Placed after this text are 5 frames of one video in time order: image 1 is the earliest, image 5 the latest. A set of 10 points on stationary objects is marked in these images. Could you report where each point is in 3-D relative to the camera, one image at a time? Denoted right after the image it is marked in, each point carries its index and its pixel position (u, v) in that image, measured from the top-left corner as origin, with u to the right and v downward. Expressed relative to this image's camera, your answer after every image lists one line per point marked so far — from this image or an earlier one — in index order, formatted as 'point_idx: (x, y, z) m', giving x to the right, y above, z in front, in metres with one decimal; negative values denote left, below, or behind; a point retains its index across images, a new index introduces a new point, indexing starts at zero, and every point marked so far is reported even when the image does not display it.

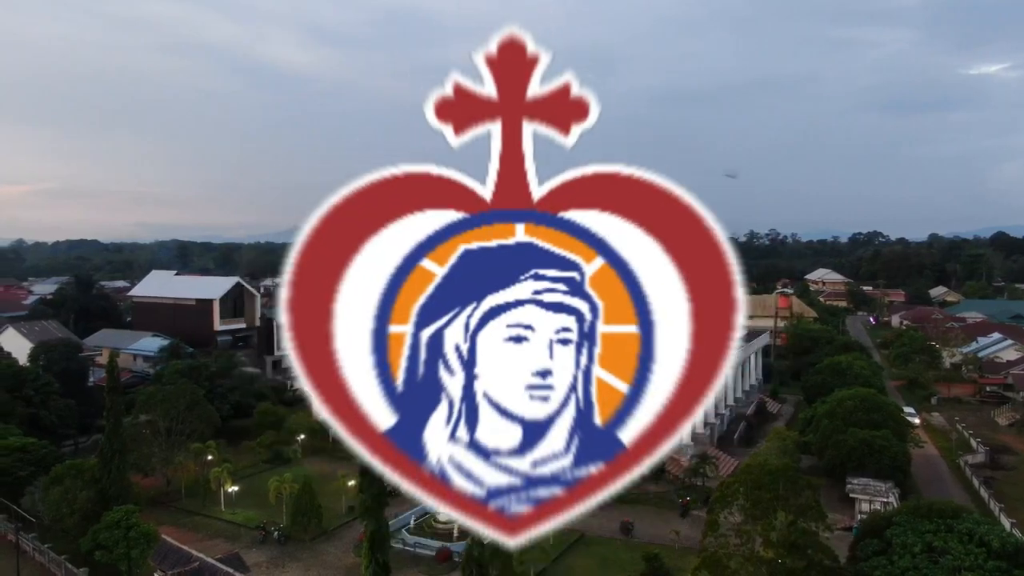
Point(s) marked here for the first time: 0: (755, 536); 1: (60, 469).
0: (+4.3, -4.5, +12.5) m
1: (-11.7, -4.7, +17.9) m
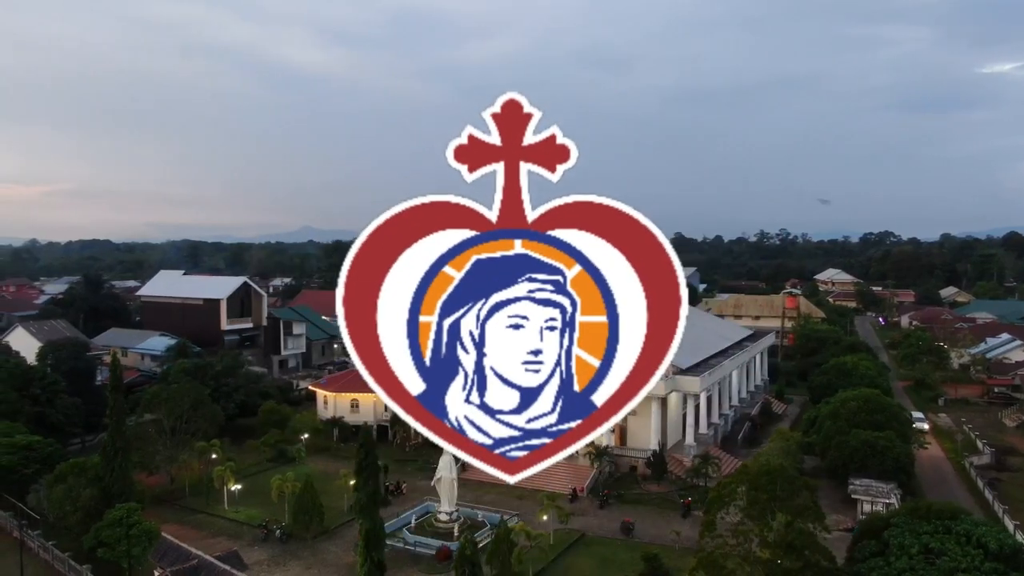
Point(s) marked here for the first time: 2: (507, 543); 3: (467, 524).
0: (+4.2, -4.5, +12.5) m
1: (-11.7, -4.7, +18.1) m
2: (-0.1, -5.7, +15.5) m
3: (-1.3, -6.7, +19.6) m
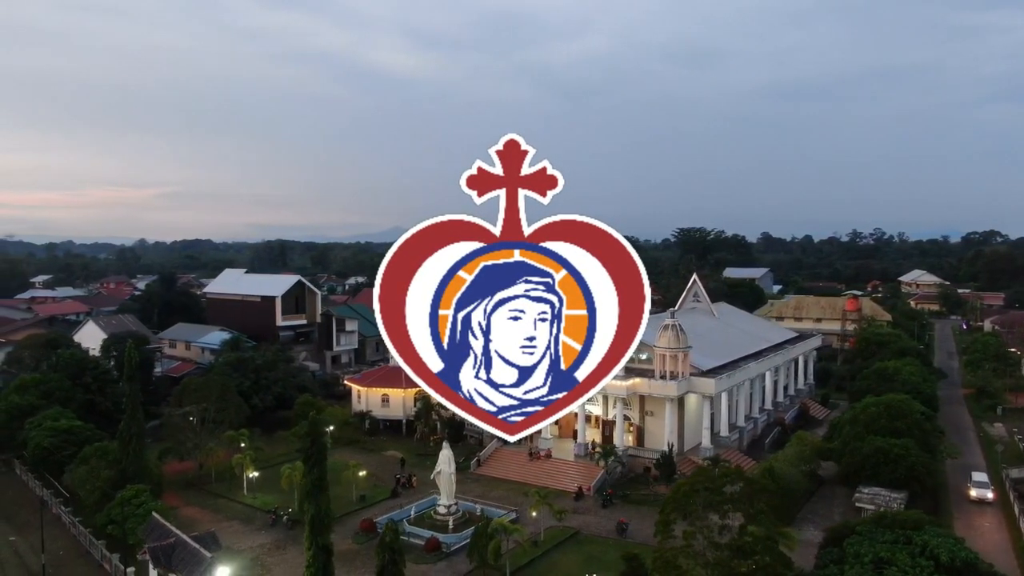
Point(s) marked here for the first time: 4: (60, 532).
0: (+3.4, -4.5, +12.4) m
1: (-11.9, -4.5, +19.5) m
2: (-0.6, -5.7, +15.8) m
3: (-1.4, -6.6, +20.0) m
4: (-12.4, -6.7, +19.1) m
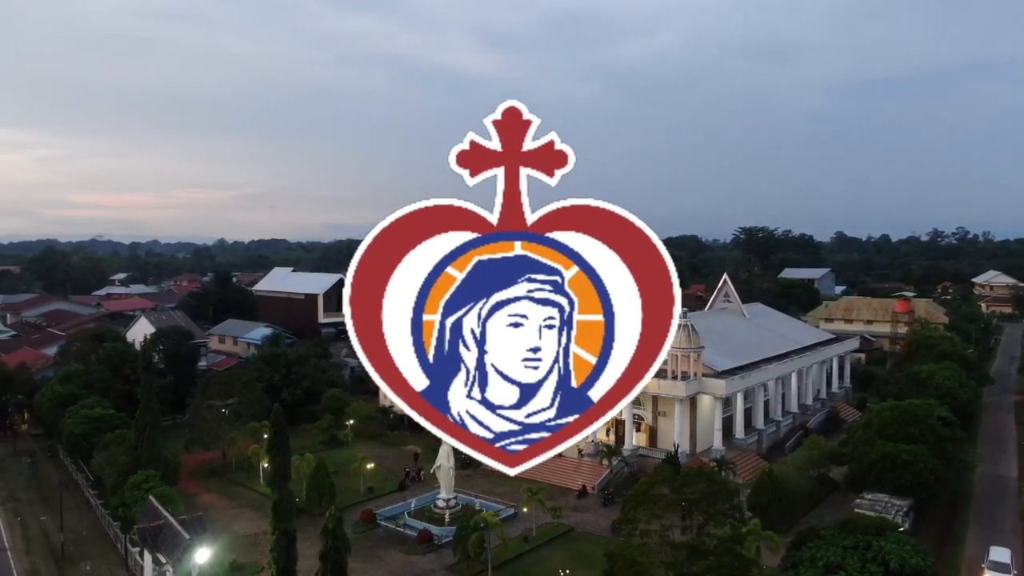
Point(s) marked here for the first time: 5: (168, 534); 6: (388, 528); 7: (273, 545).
0: (+2.7, -4.5, +12.4) m
1: (-12.0, -4.4, +20.7) m
2: (-1.0, -5.6, +16.1) m
3: (-1.5, -6.6, +20.4) m
4: (-12.5, -6.6, +20.3) m
5: (-7.0, -5.0, +14.2) m
6: (-3.5, -6.7, +19.3) m
7: (-4.1, -4.4, +11.8) m
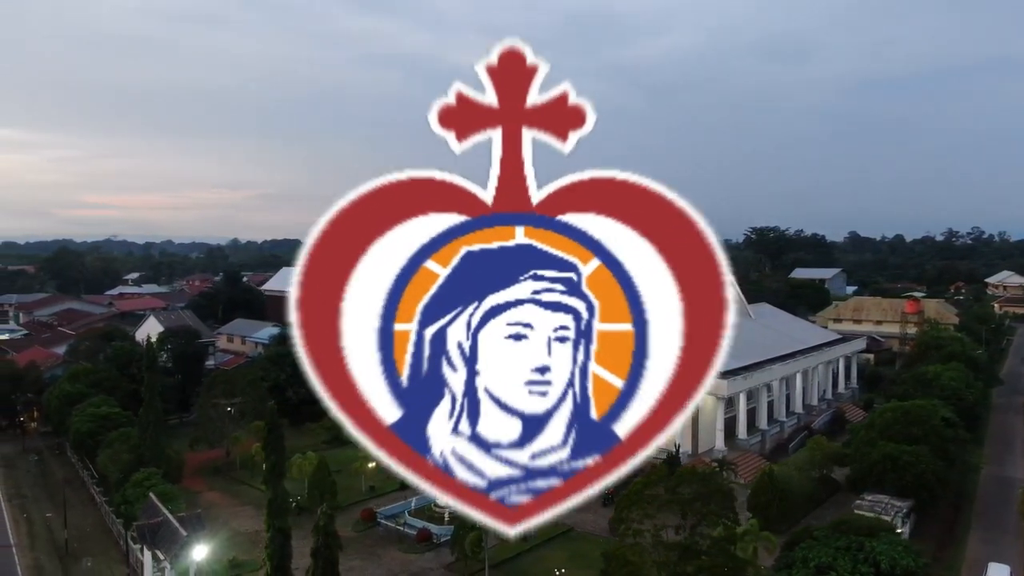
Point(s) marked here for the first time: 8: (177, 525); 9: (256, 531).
0: (+2.6, -4.5, +12.4) m
1: (-12.0, -4.4, +21.0) m
2: (-1.1, -5.6, +16.2) m
3: (-1.5, -6.6, +20.4) m
4: (-12.5, -6.6, +20.5) m
5: (-7.1, -5.0, +14.3) m
6: (-3.5, -6.7, +19.4) m
7: (-4.2, -4.4, +11.9) m
8: (-6.9, -4.9, +14.4) m
9: (-6.8, -6.6, +18.7) m
